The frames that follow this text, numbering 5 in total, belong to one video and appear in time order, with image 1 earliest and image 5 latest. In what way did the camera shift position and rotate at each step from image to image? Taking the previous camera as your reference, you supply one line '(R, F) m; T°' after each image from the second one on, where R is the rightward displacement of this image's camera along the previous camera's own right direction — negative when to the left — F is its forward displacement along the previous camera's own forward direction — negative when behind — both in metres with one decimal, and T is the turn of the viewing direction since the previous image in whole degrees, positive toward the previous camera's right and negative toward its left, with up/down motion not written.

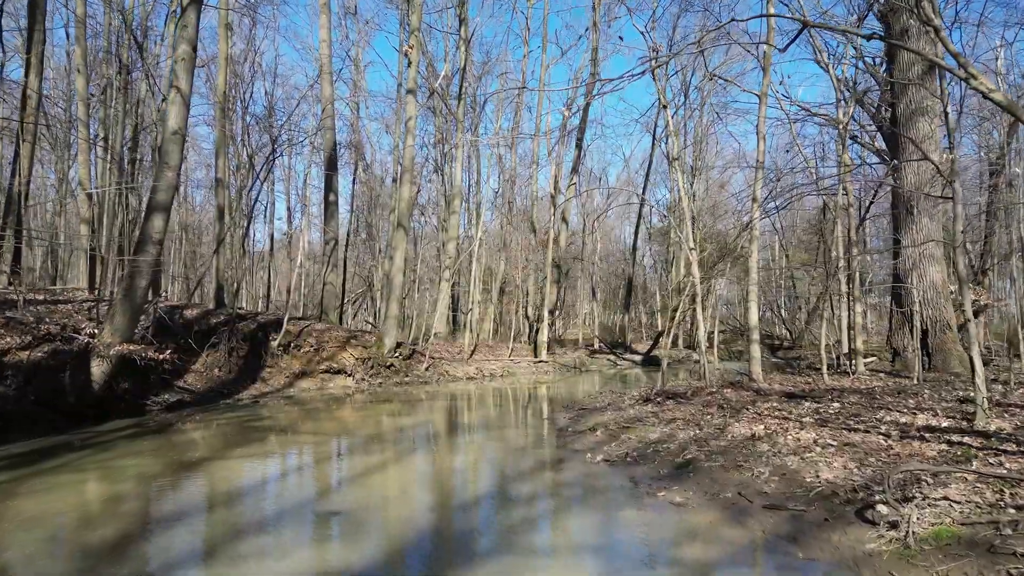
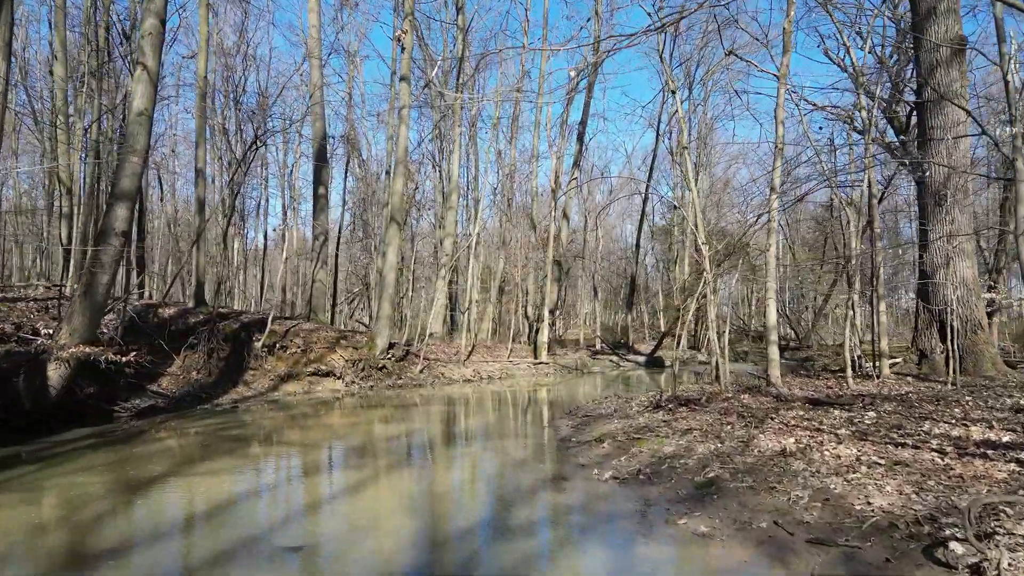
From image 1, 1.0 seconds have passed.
(0.0, +0.8) m; 0°
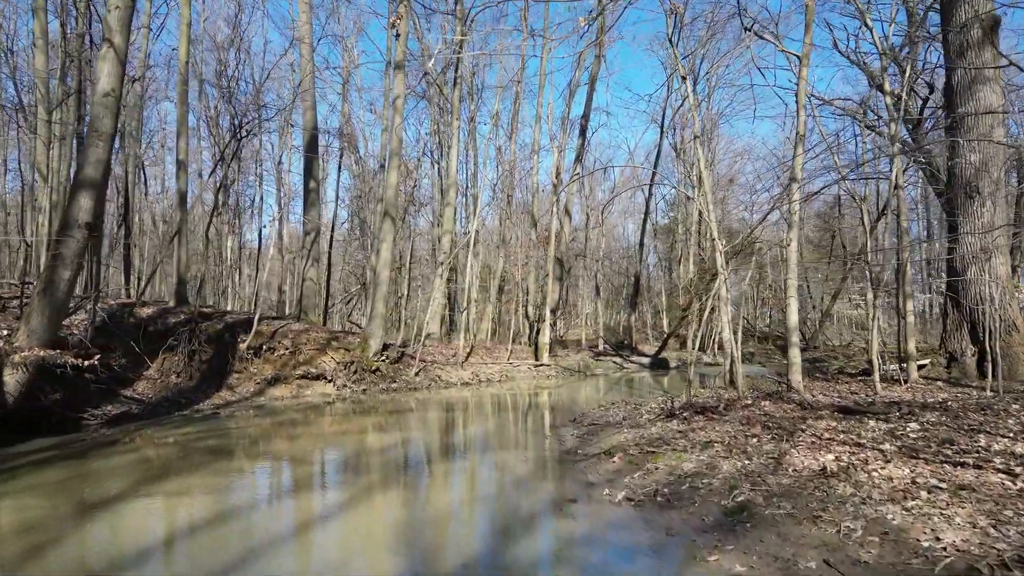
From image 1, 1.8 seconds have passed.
(0.0, +0.7) m; 0°
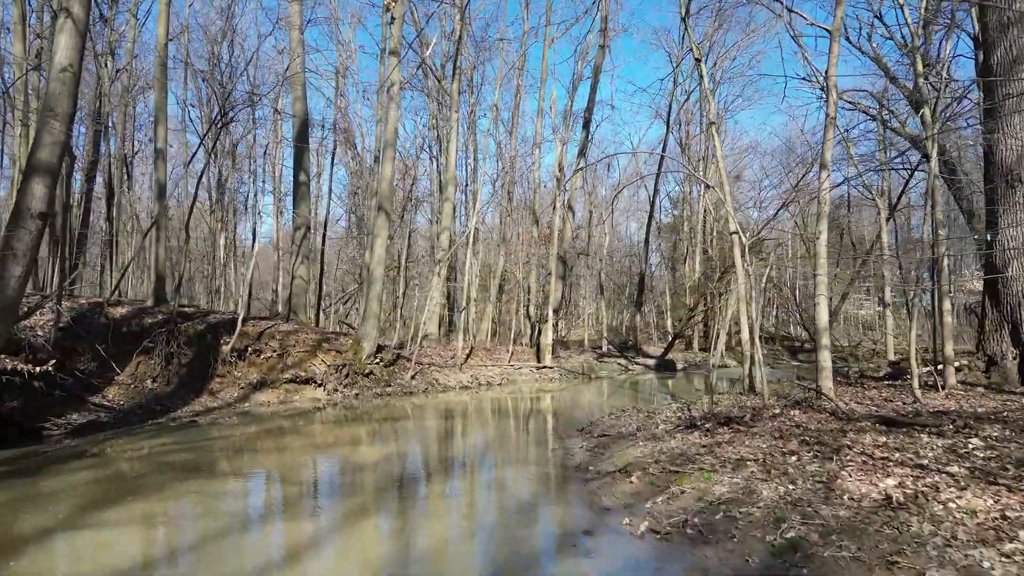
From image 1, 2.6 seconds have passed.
(0.0, +0.8) m; 0°
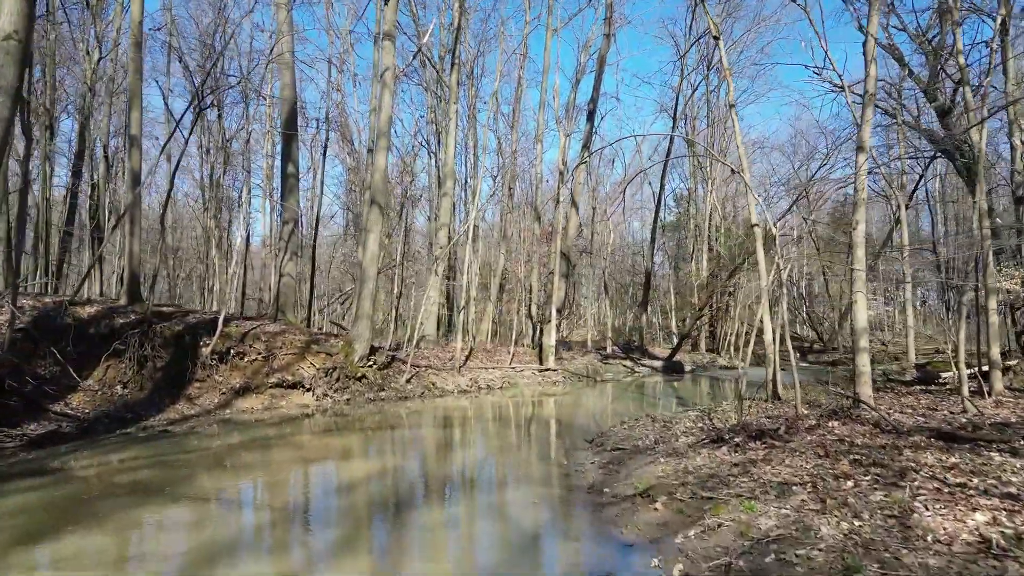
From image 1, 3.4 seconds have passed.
(0.0, +0.8) m; 0°
